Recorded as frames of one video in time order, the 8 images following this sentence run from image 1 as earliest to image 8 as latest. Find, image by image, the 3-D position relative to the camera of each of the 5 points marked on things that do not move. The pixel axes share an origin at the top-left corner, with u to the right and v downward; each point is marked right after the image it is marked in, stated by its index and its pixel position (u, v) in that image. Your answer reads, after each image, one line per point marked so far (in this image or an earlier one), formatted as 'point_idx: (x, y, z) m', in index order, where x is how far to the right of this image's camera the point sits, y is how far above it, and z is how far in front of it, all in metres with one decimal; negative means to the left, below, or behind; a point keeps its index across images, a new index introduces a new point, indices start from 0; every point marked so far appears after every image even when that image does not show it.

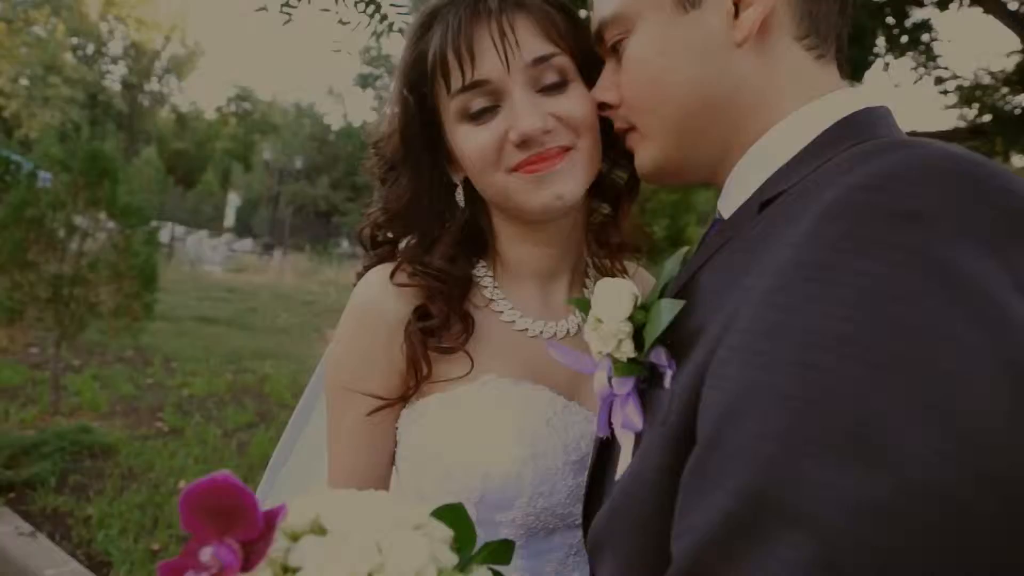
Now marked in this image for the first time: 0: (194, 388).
0: (-4.0, -1.2, +7.5) m
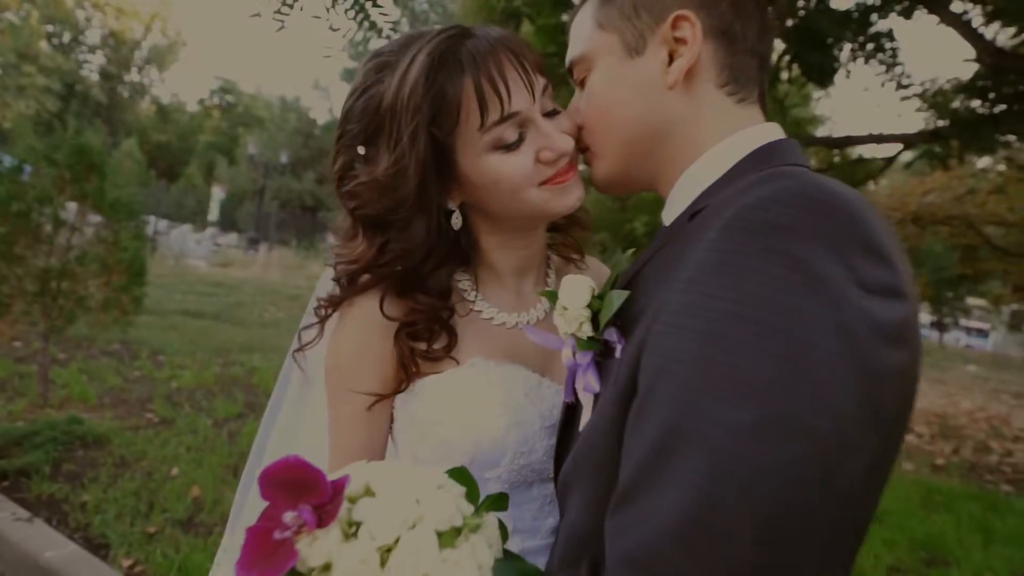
0: (-3.8, -1.0, +7.8) m
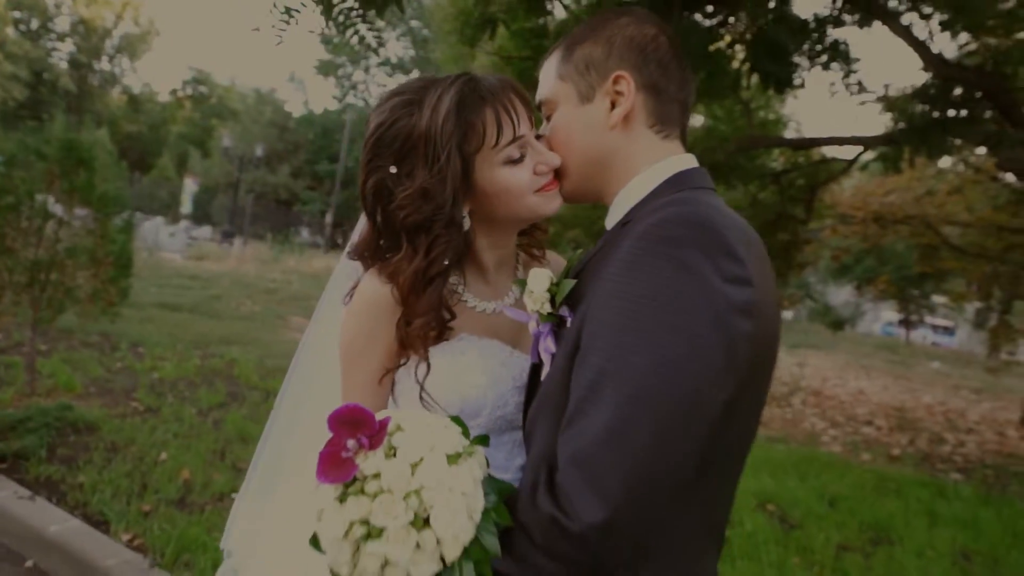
0: (-4.0, -1.0, +7.9) m
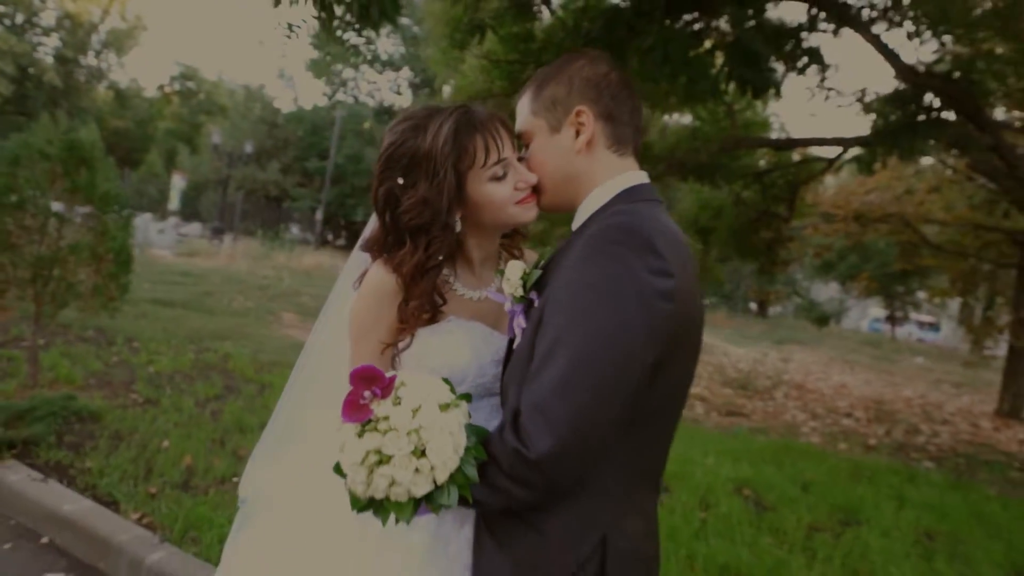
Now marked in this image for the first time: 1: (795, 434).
0: (-4.2, -0.9, +8.1) m
1: (+3.6, -1.8, +8.7) m
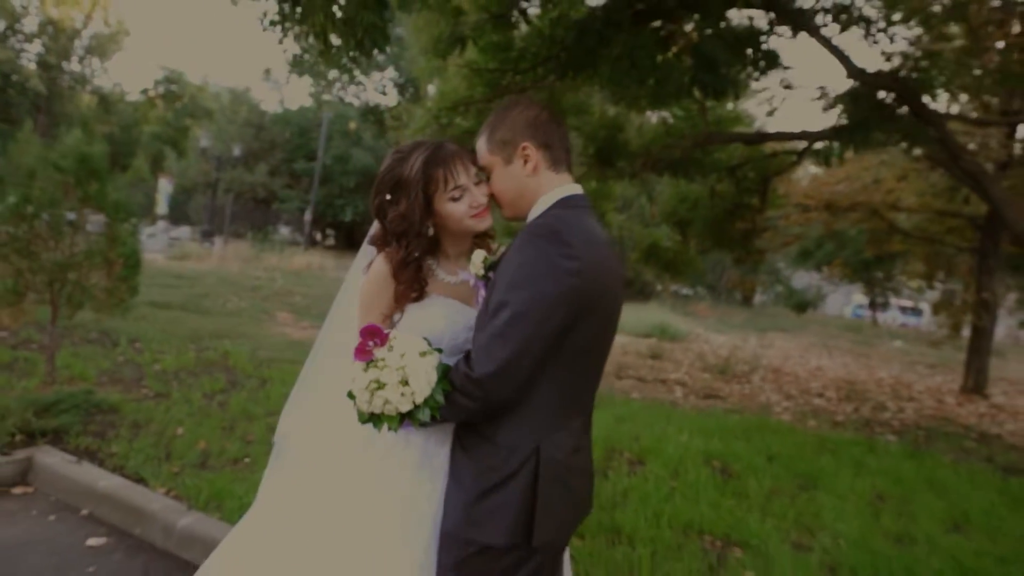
0: (-4.3, -0.9, +8.5) m
1: (+3.4, -1.7, +9.2) m
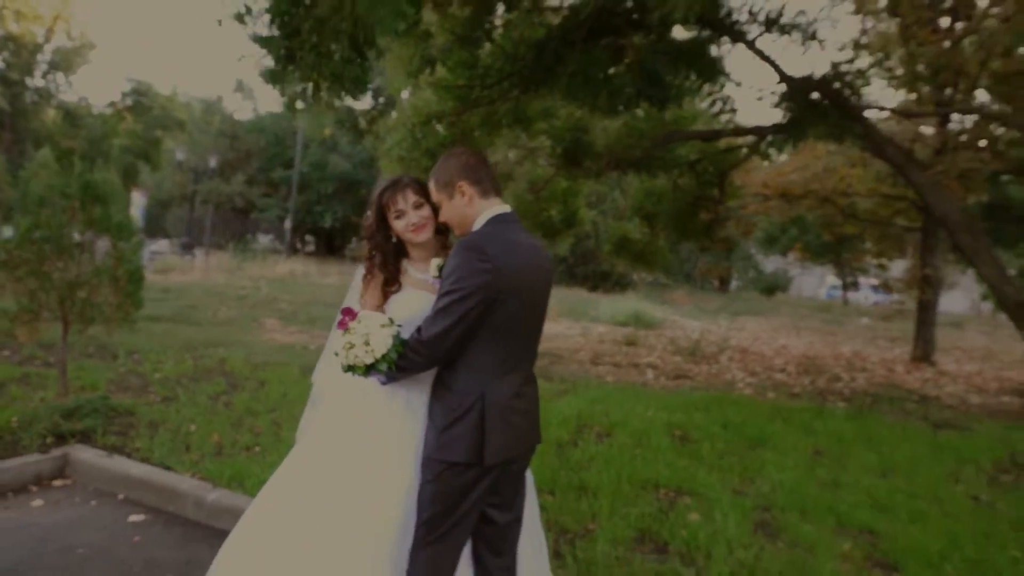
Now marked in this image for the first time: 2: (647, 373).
0: (-4.6, -1.1, +9.1) m
1: (+3.2, -1.5, +9.9) m
2: (+2.2, -1.4, +11.0) m
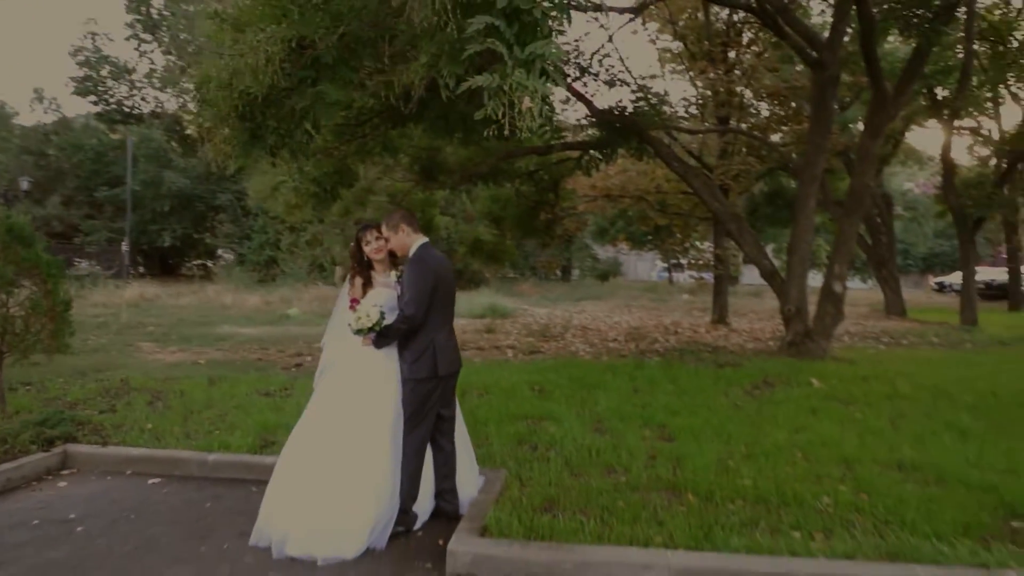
0: (-6.3, -1.5, +9.9) m
1: (+1.2, -1.3, +12.4) m
2: (-0.1, -1.3, +13.3) m
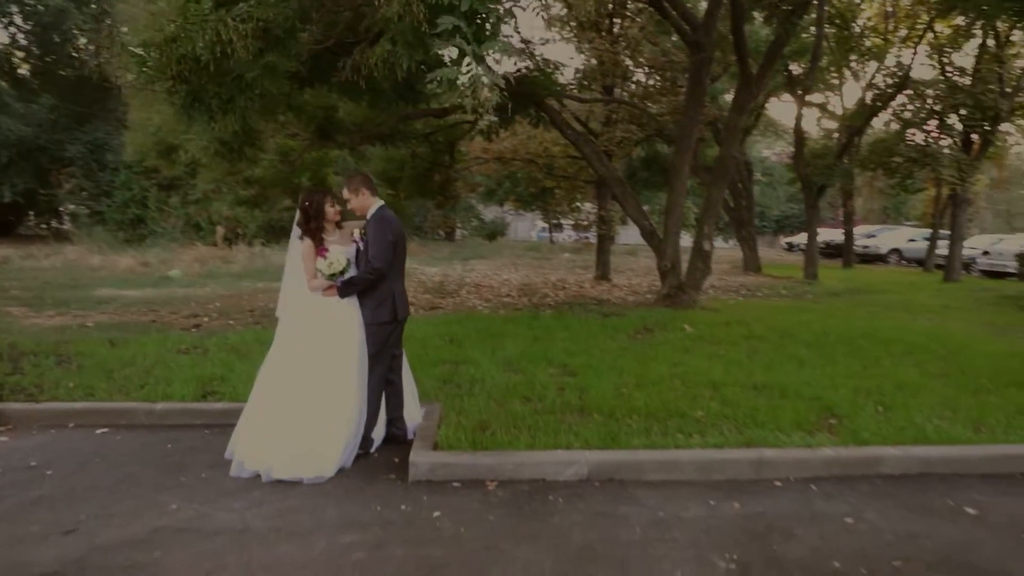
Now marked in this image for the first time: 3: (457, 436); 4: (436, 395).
0: (-7.6, -1.0, +9.6) m
1: (-0.7, -0.5, +13.3) m
2: (-2.1, -0.4, +14.0) m
3: (-0.4, -1.1, +4.9) m
4: (-0.7, -1.0, +6.4) m
